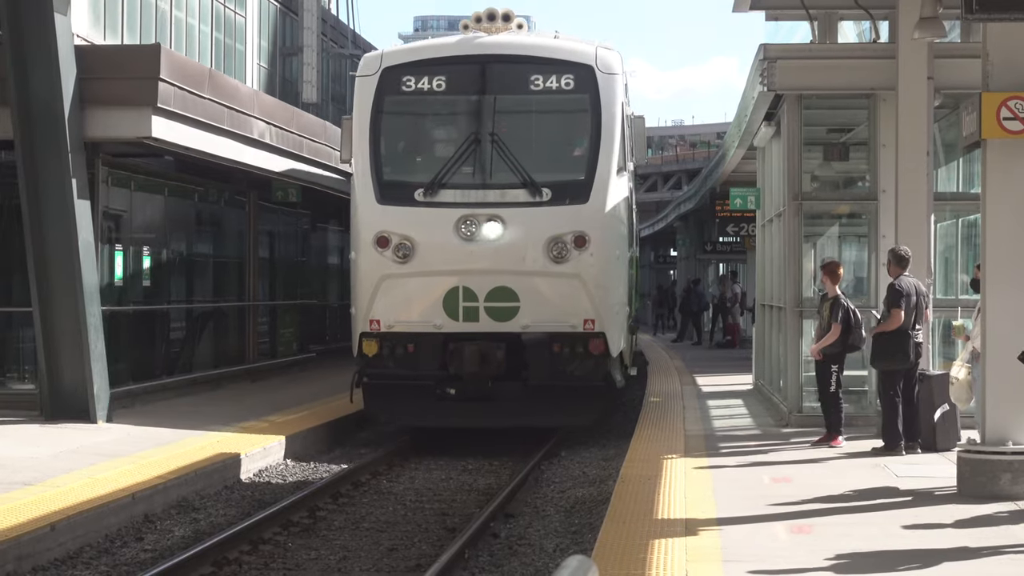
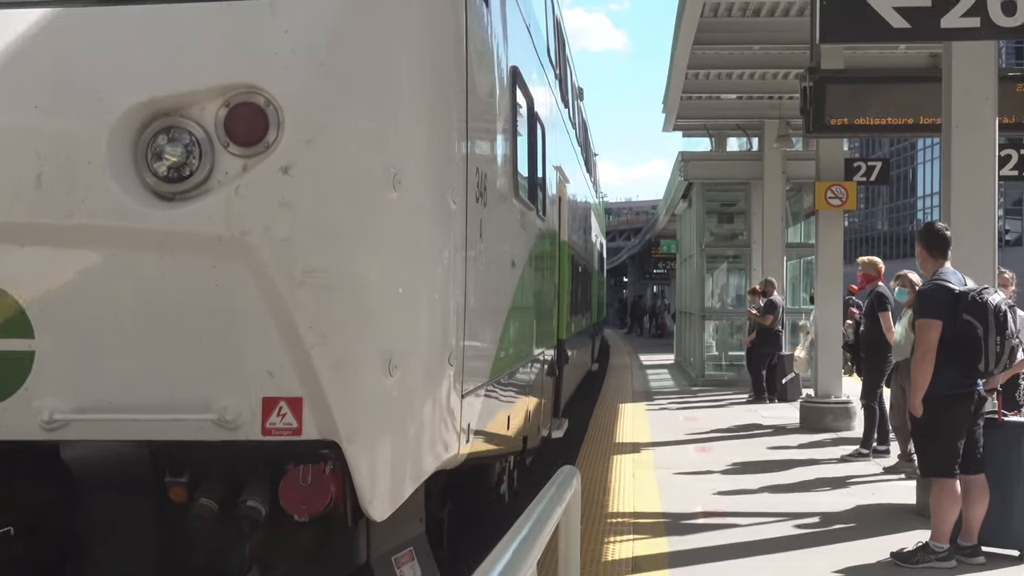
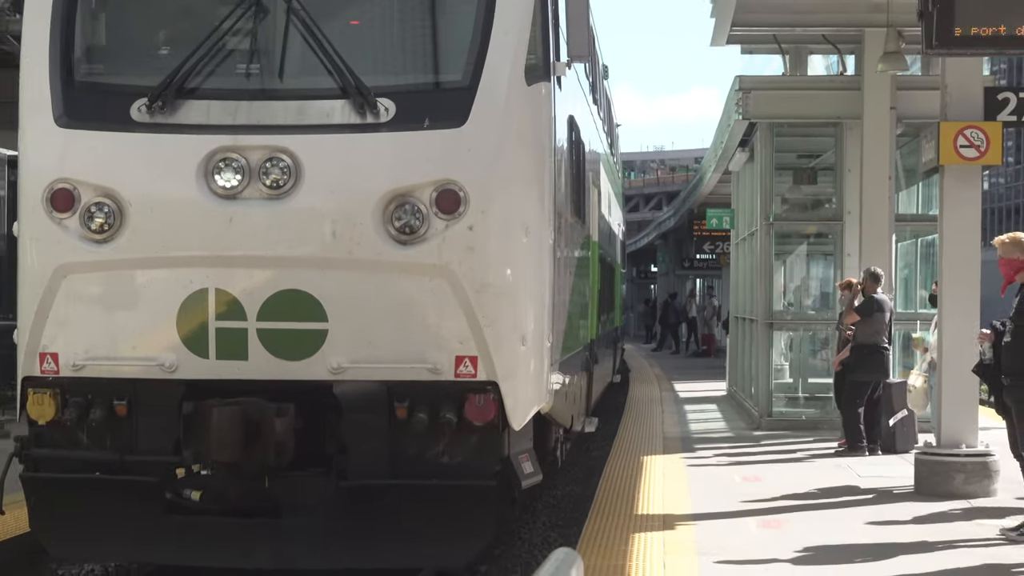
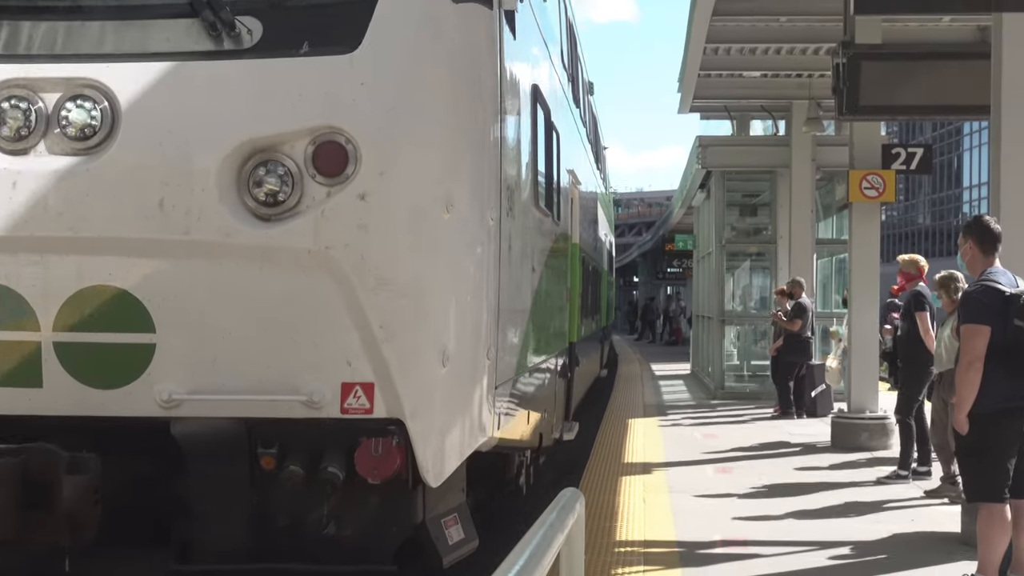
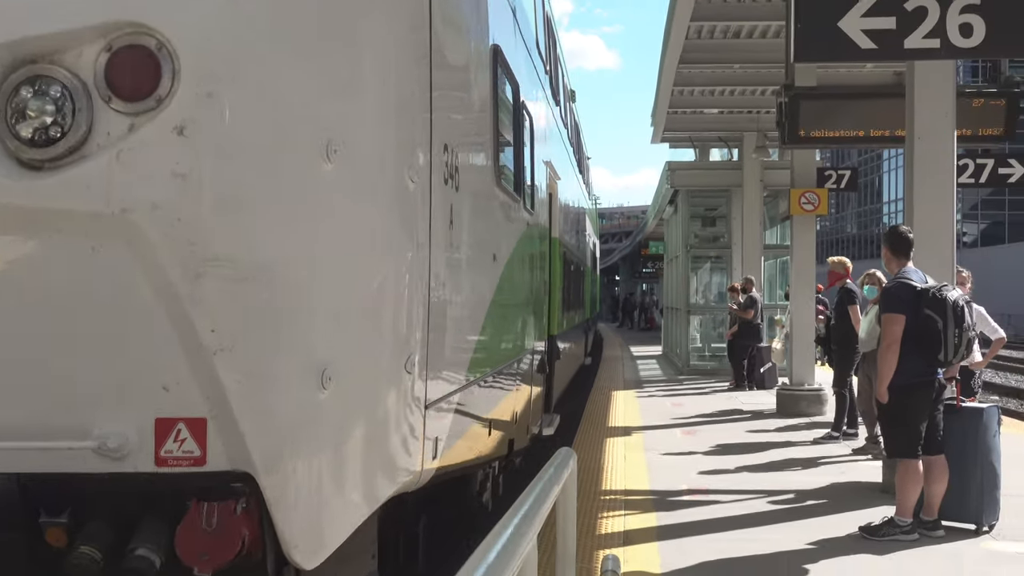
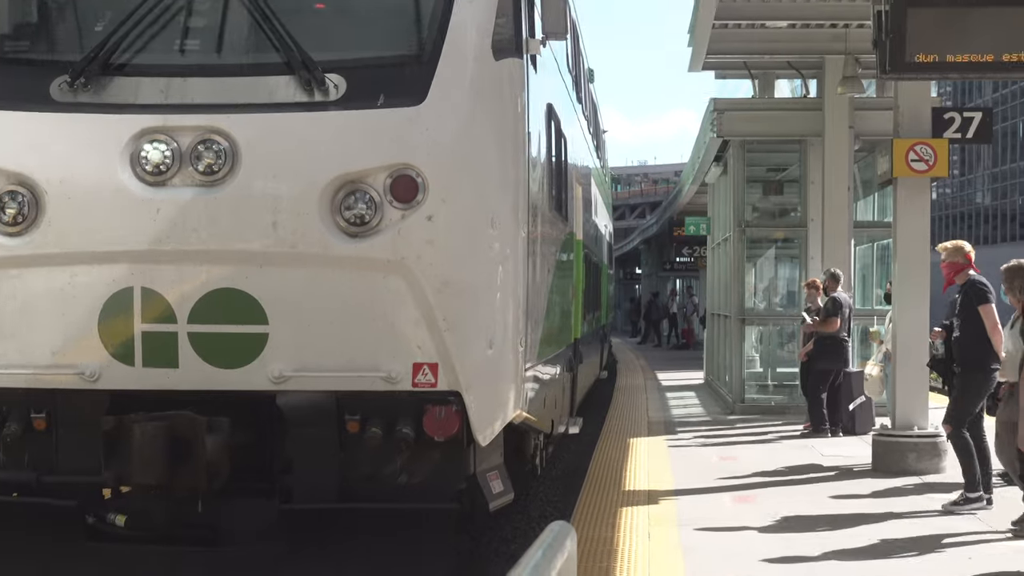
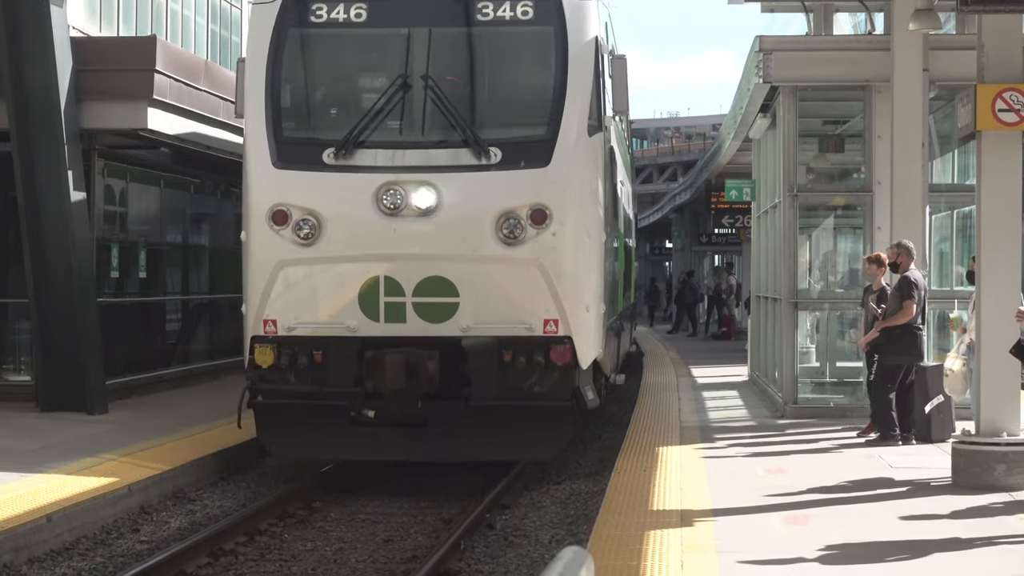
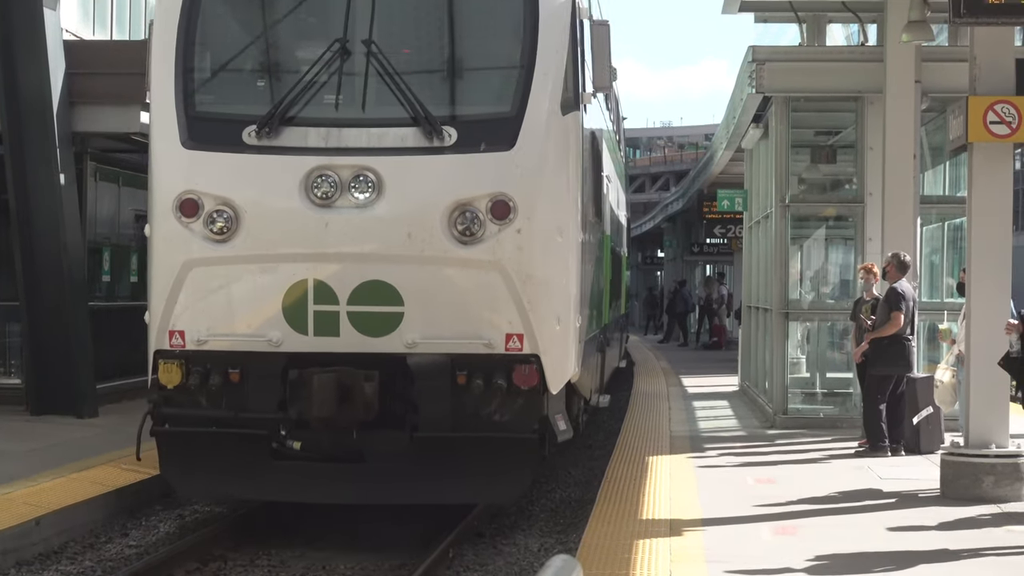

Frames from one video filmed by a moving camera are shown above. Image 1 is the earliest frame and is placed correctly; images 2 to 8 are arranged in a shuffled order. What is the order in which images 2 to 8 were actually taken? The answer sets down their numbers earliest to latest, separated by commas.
7, 8, 3, 6, 4, 2, 5
